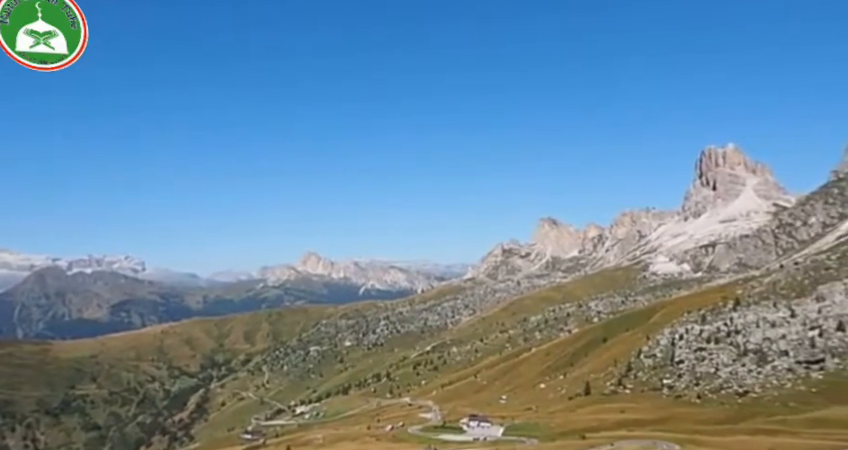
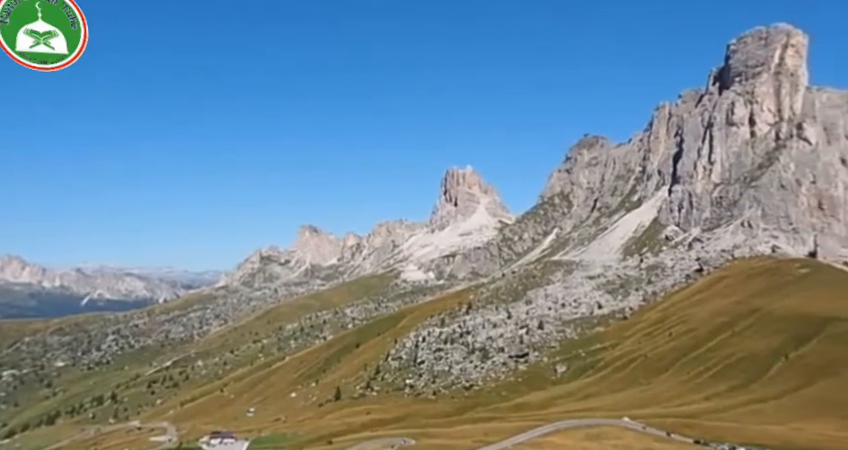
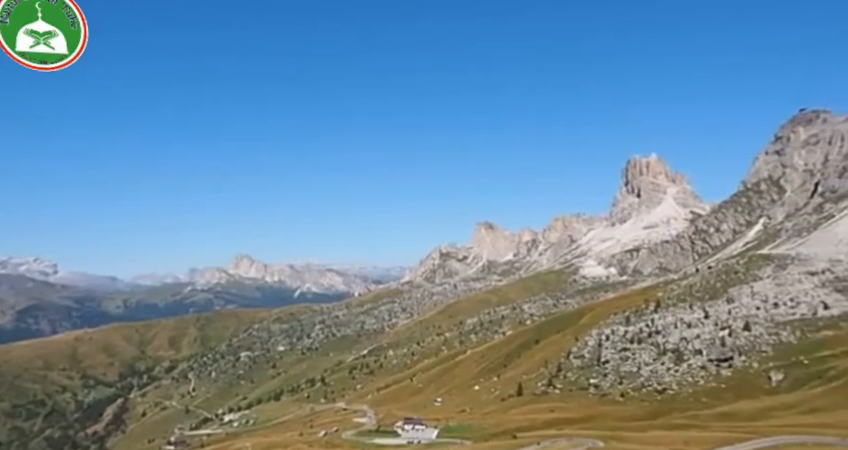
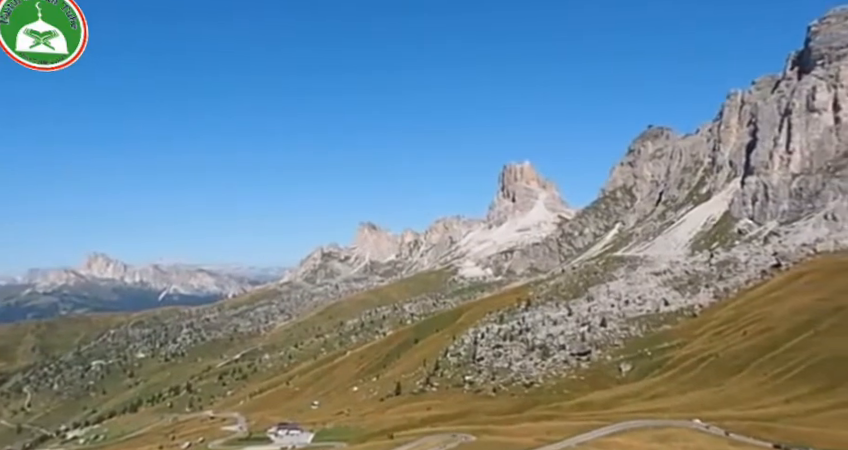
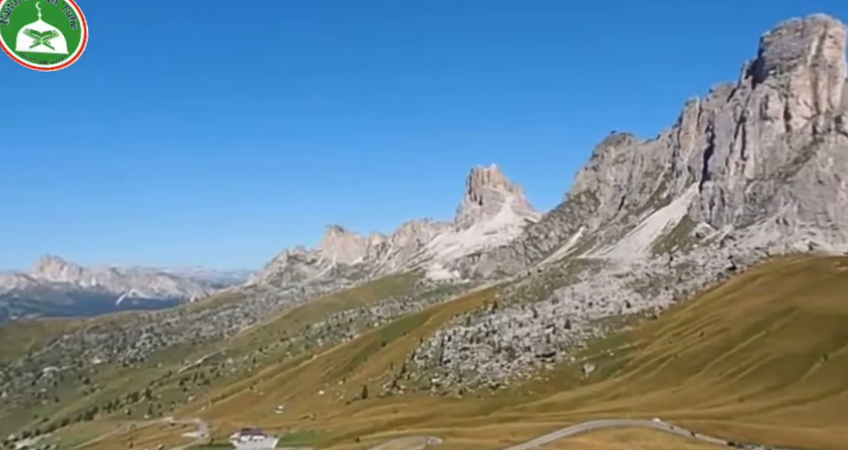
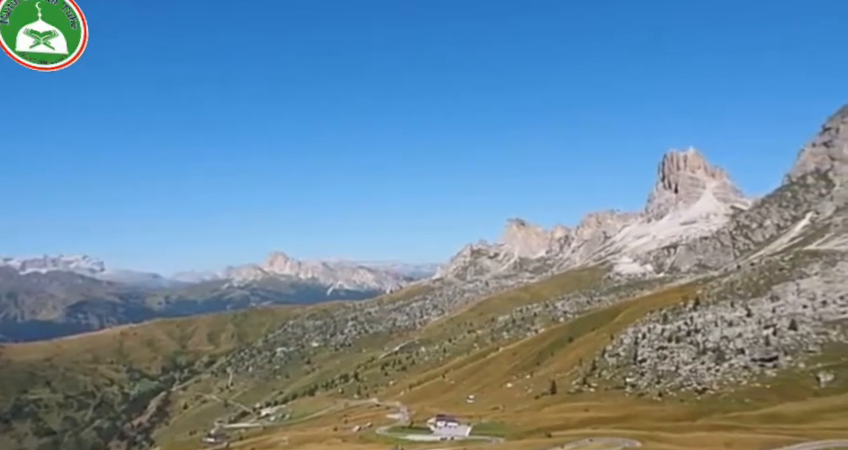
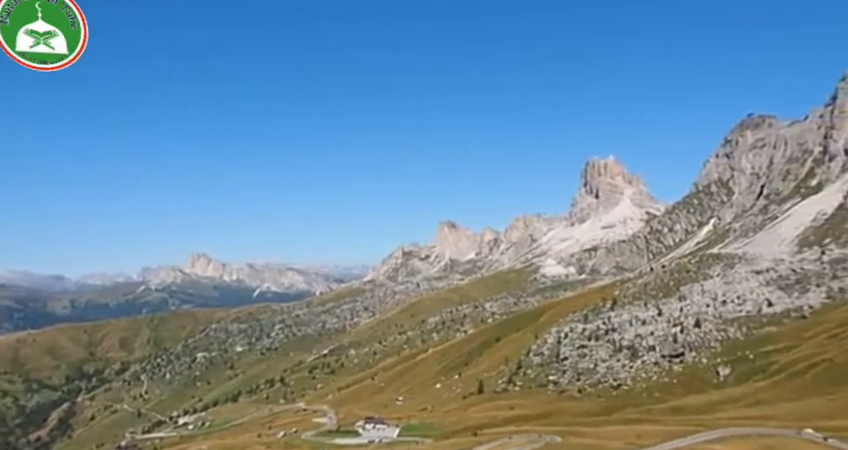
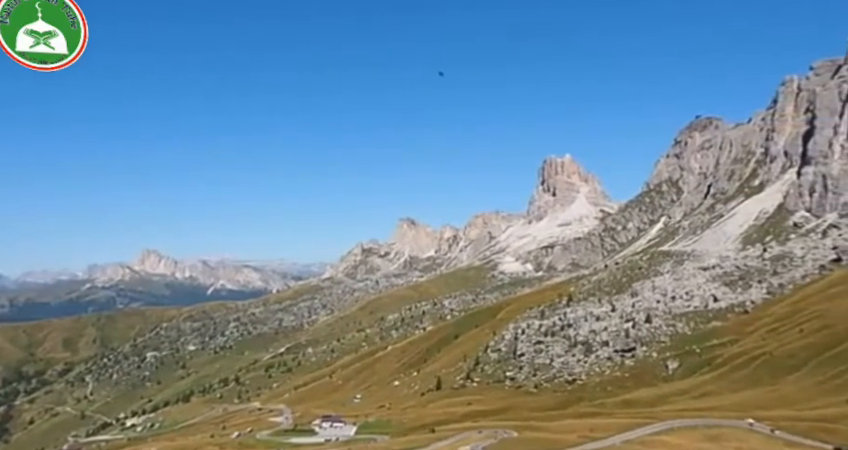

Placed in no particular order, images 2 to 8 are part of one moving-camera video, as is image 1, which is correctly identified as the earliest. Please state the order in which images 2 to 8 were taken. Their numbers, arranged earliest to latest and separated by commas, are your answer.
6, 3, 7, 8, 4, 5, 2
